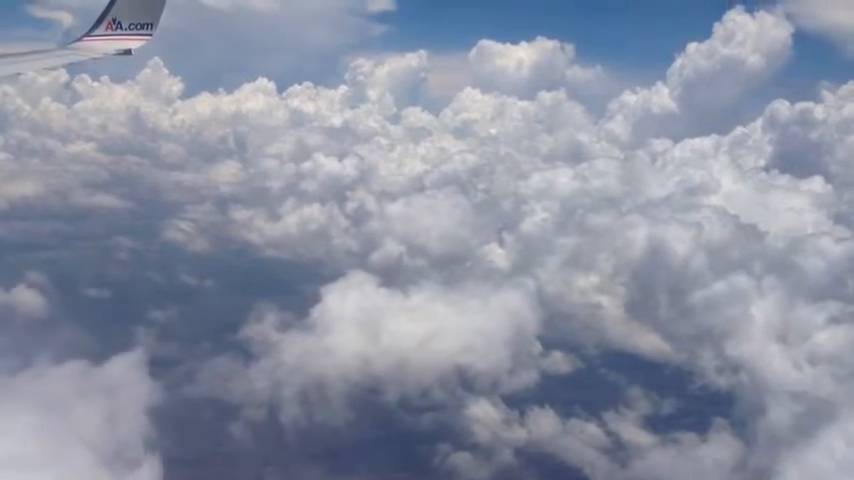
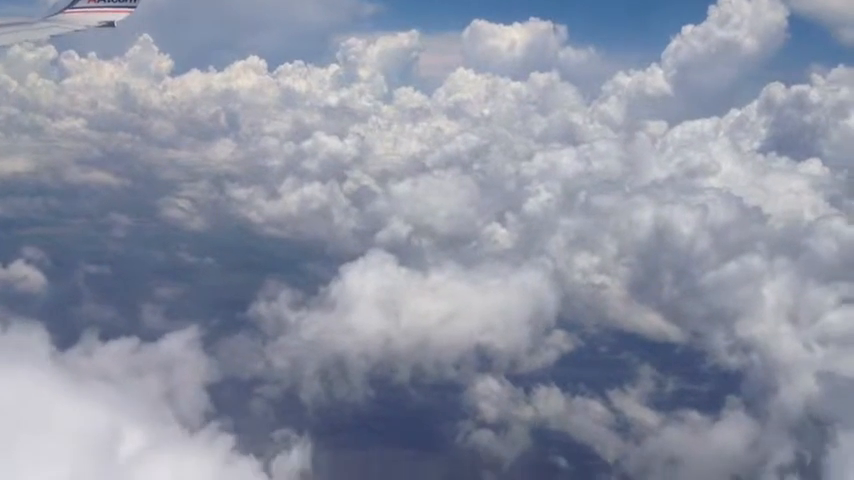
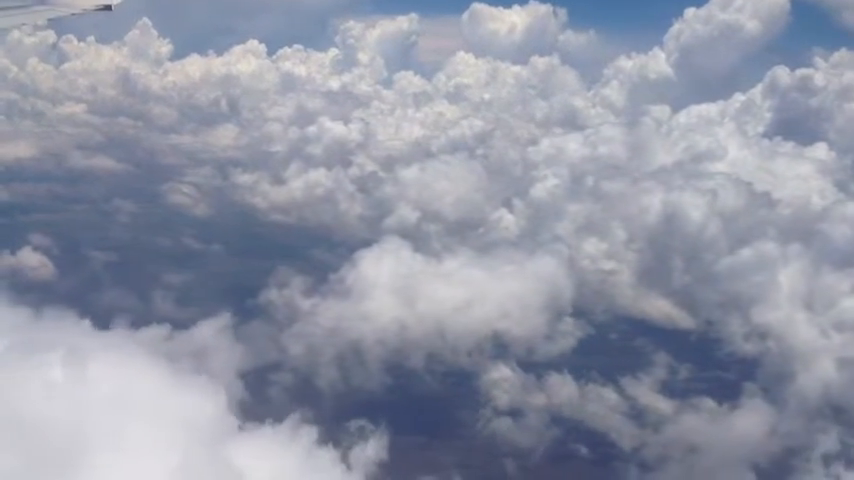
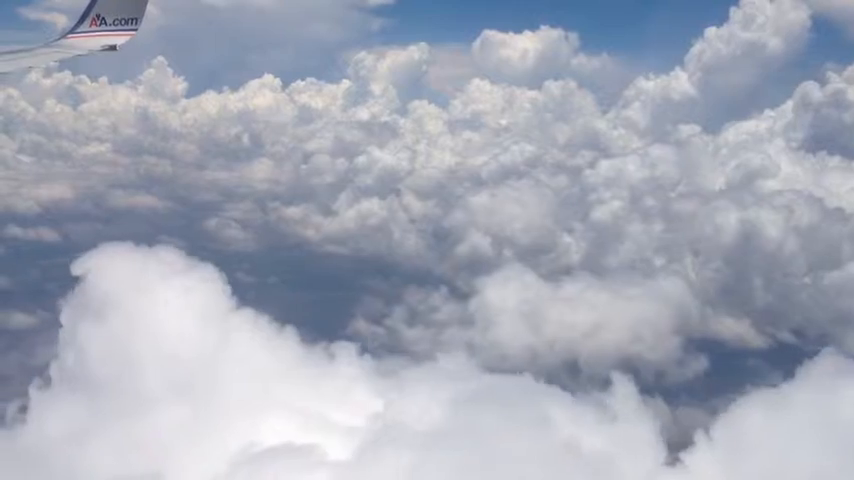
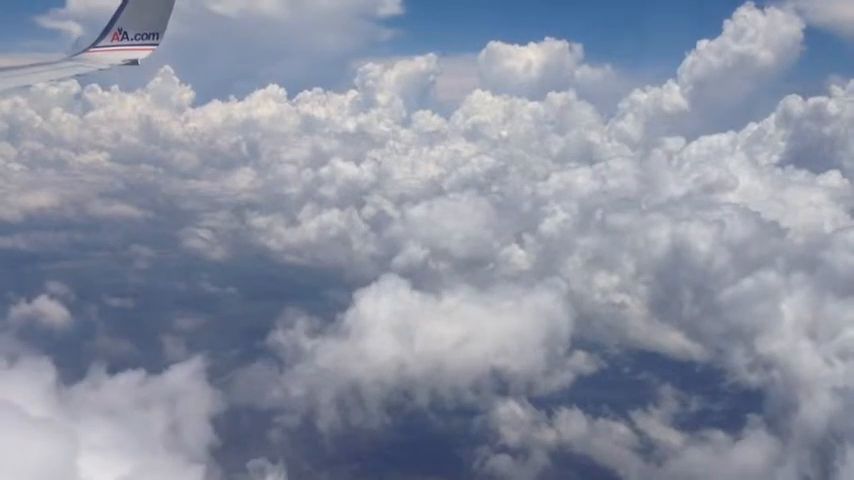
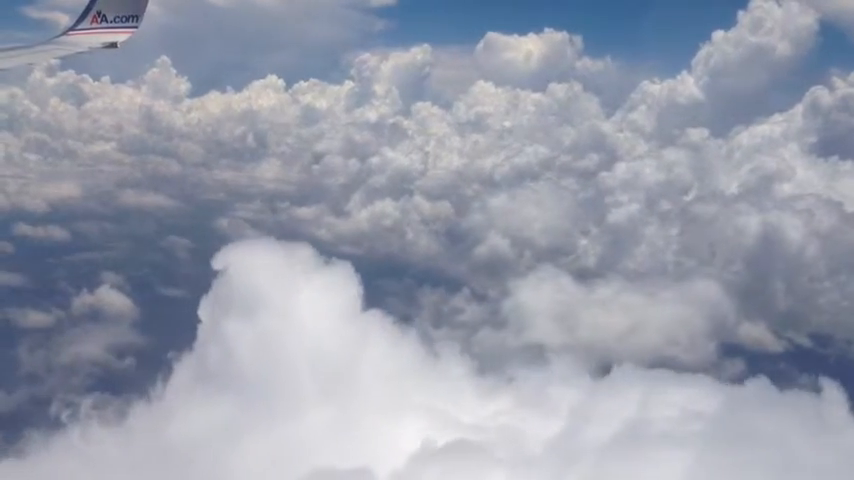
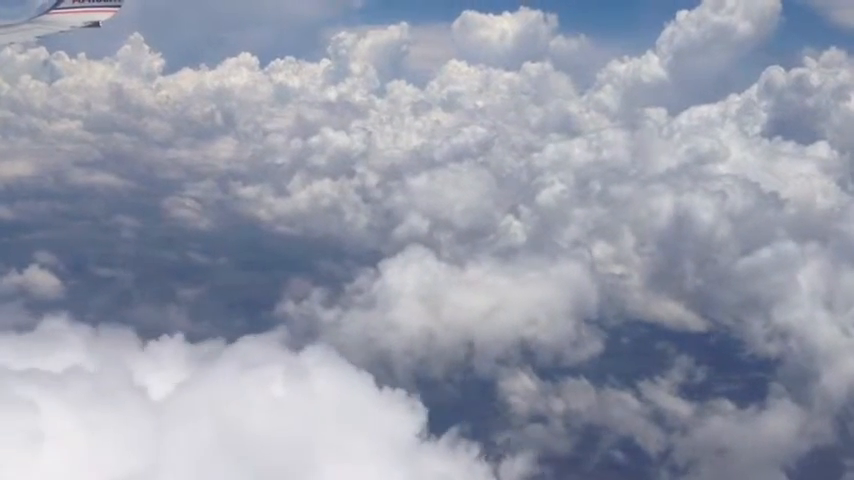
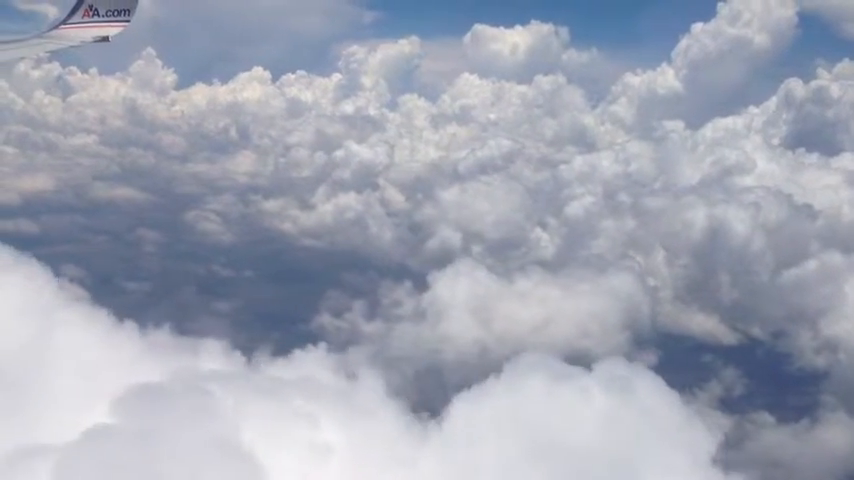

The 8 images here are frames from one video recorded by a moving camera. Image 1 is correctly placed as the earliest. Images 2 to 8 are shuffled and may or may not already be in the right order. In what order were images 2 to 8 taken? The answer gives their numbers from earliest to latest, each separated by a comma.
5, 2, 3, 7, 8, 4, 6
